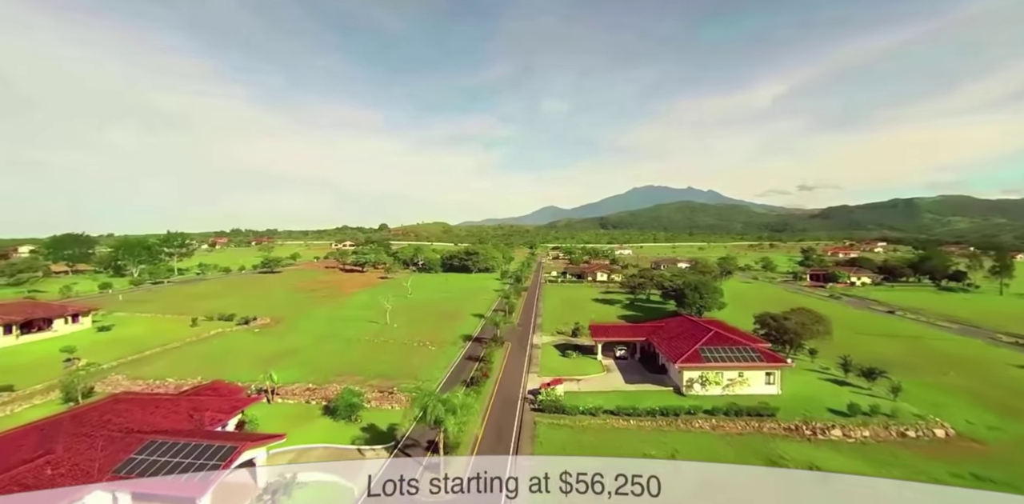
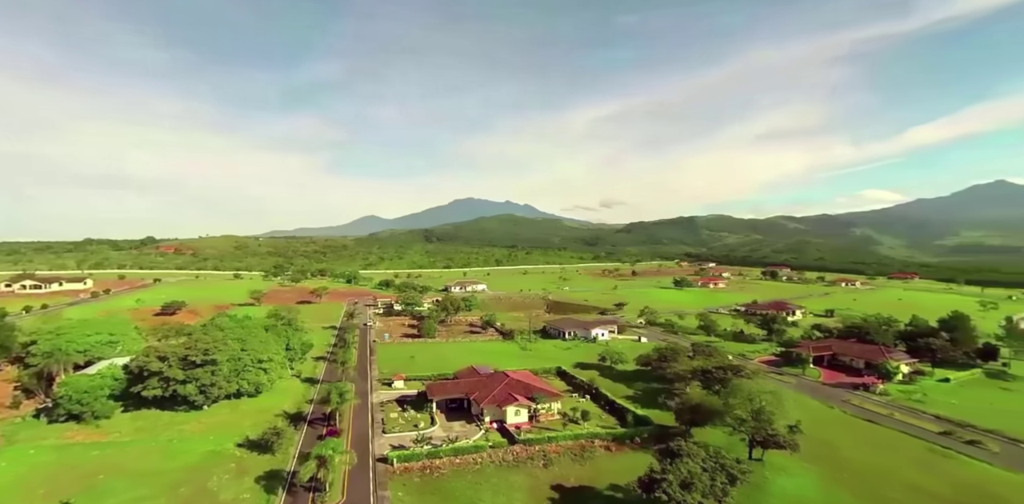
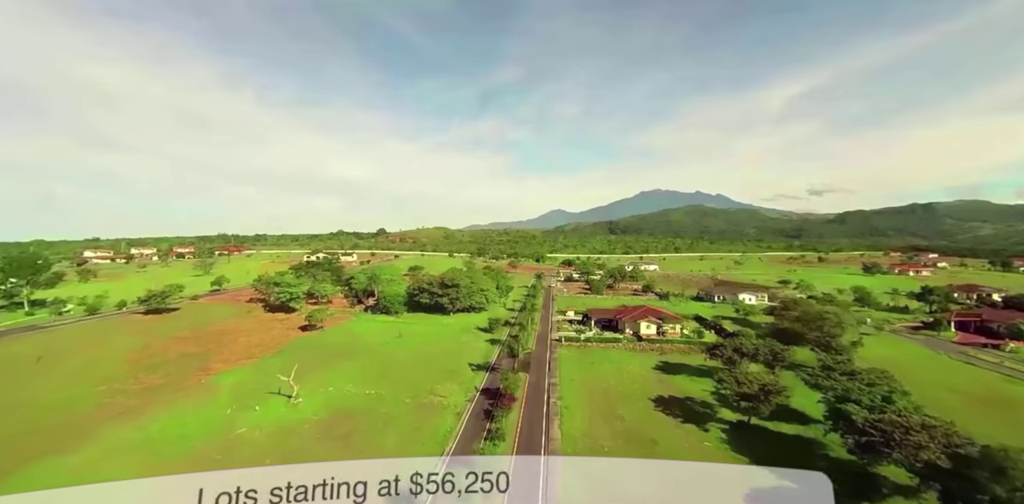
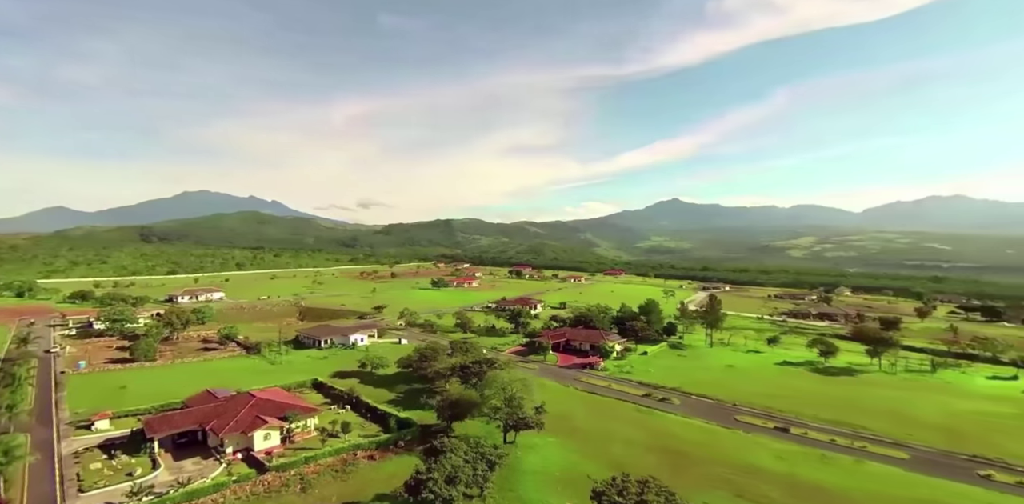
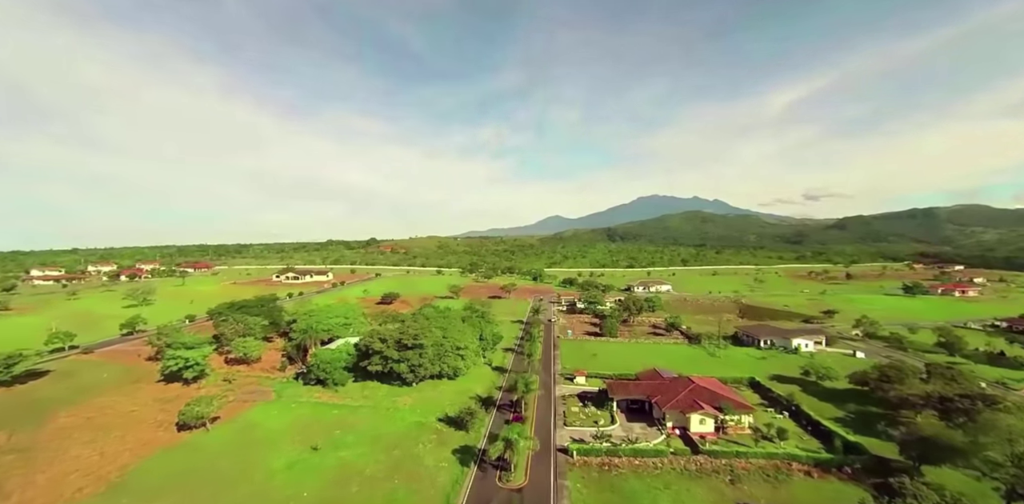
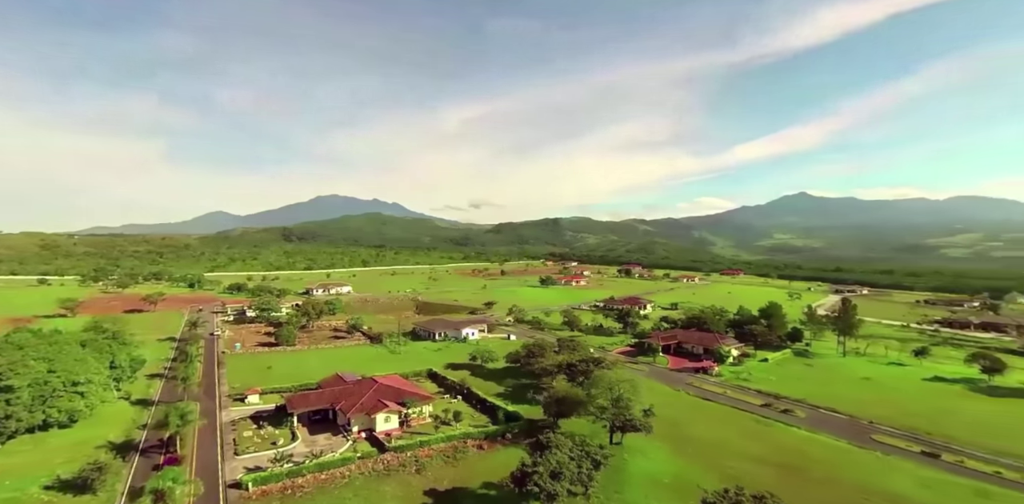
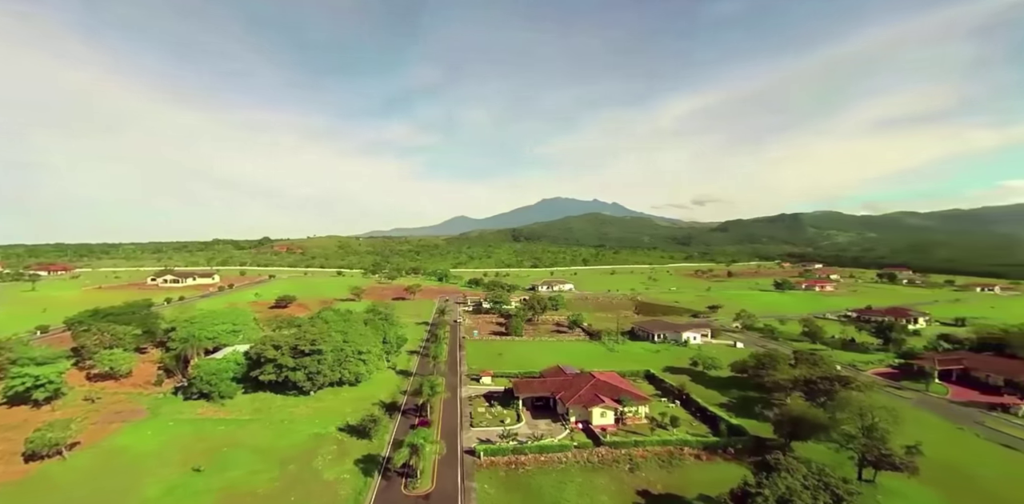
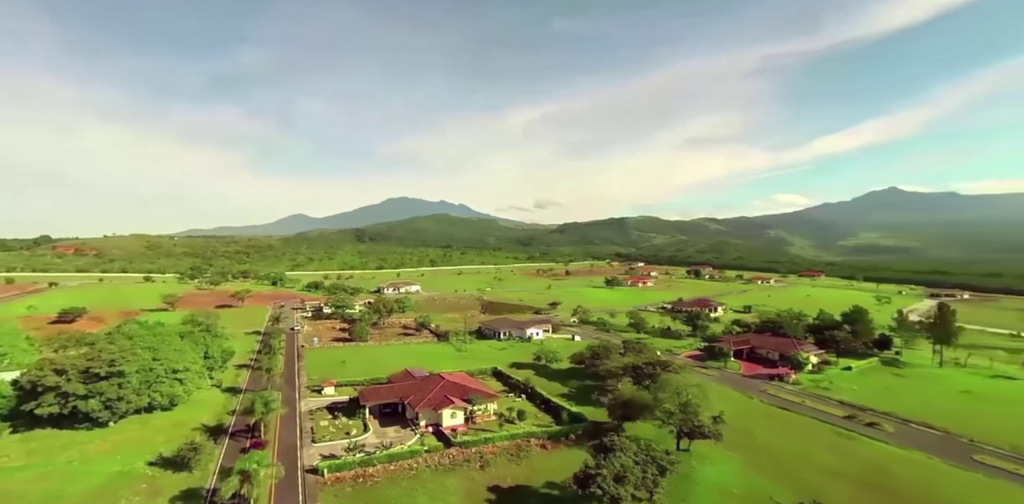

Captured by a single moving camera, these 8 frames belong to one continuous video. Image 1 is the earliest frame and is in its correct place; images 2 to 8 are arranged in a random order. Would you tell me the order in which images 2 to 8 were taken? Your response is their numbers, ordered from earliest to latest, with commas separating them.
3, 5, 7, 2, 8, 6, 4
